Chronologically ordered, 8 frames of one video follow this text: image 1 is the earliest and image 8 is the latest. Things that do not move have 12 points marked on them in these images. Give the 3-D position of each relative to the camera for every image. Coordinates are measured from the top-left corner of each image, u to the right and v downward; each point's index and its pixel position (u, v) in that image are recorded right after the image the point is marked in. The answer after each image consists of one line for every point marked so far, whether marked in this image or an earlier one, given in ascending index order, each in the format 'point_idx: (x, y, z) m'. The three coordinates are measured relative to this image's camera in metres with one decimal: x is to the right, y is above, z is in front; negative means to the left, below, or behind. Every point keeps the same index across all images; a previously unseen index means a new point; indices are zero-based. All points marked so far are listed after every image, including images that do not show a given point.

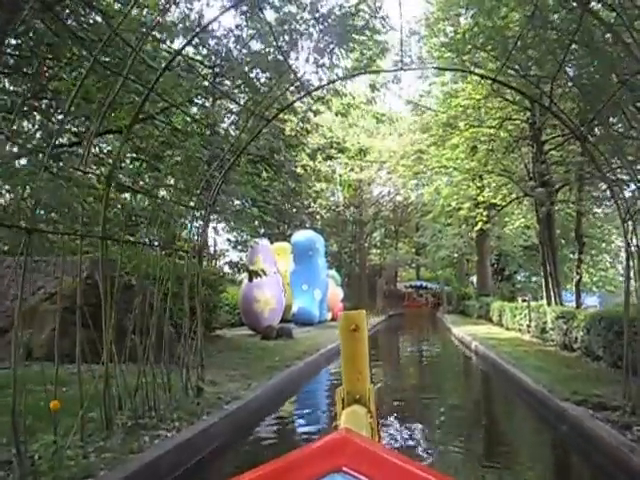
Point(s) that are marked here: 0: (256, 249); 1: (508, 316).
0: (-2.0, -0.4, +19.7) m
1: (+6.6, -2.7, +20.1) m
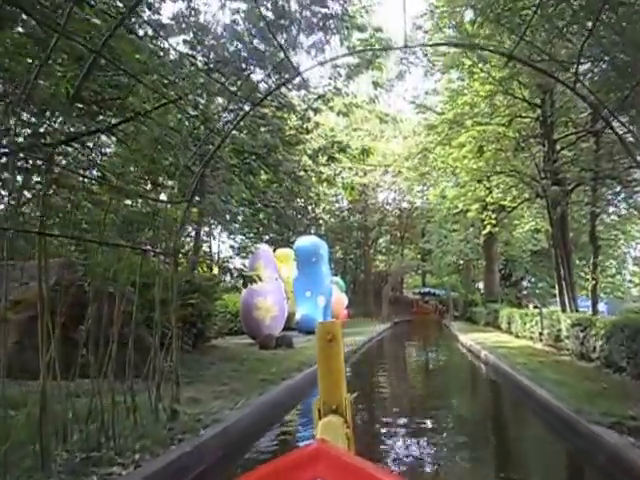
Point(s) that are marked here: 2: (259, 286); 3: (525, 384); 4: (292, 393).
0: (-2.0, -0.5, +19.0) m
1: (+6.7, -2.8, +19.3) m
2: (-1.8, -1.6, +18.8) m
3: (+4.1, -2.9, +11.6) m
4: (-0.3, -2.6, +9.8) m
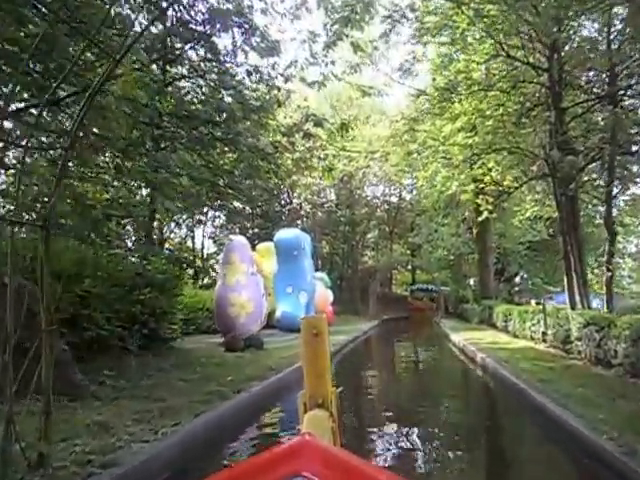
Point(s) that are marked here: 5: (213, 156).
0: (-2.6, -0.2, +17.1) m
1: (+6.0, -2.5, +17.5) m
2: (-2.5, -1.3, +16.9) m
3: (+3.6, -2.6, +9.8) m
4: (-0.8, -2.3, +7.9) m
5: (-2.2, +1.7, +11.5) m
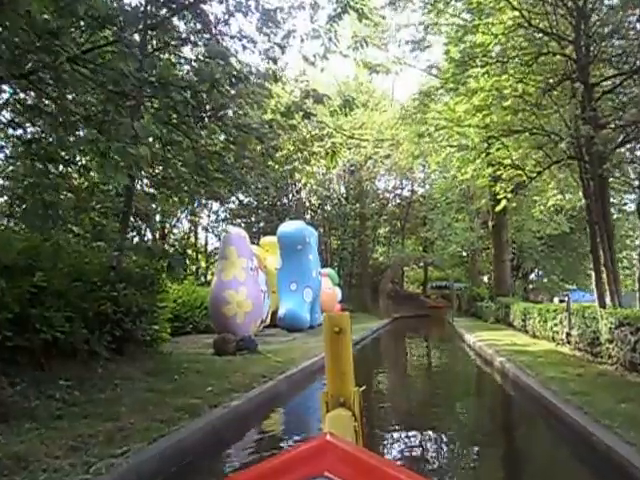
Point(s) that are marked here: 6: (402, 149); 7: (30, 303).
0: (-2.5, 0.0, +15.9) m
1: (+6.1, -2.3, +16.2) m
2: (-2.4, -1.1, +15.8) m
3: (+3.5, -2.5, +8.5) m
4: (-1.0, -2.1, +6.7) m
5: (-2.2, +1.9, +10.4) m
6: (+2.8, +3.1, +19.3) m
7: (-3.8, -0.8, +7.5) m
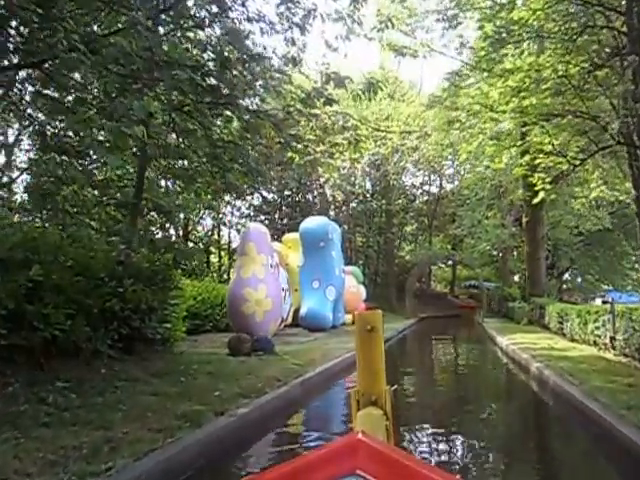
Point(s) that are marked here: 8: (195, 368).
0: (-1.9, +0.1, +15.3) m
1: (+6.7, -2.2, +15.2) m
2: (-1.8, -0.9, +15.2) m
3: (+3.8, -2.4, +7.7) m
4: (-0.8, -2.0, +6.0) m
5: (-1.8, +2.0, +9.7) m
6: (+3.6, +3.2, +18.5) m
7: (-3.6, -0.7, +7.0) m
8: (-1.9, -2.0, +8.7) m
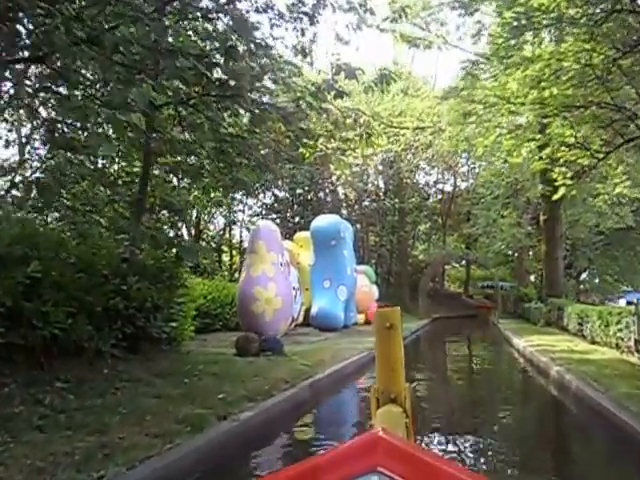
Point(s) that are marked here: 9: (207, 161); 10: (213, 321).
0: (-1.6, +0.2, +15.0) m
1: (+7.0, -2.2, +14.7) m
2: (-1.5, -0.9, +14.9) m
3: (+3.9, -2.4, +7.2) m
4: (-0.7, -2.0, +5.7) m
5: (-1.6, +2.0, +9.4) m
6: (+4.0, +3.3, +18.0) m
7: (-3.5, -0.7, +6.7) m
8: (-1.8, -1.9, +8.4) m
9: (-2.1, +1.5, +10.6) m
10: (-3.5, -2.7, +18.6) m
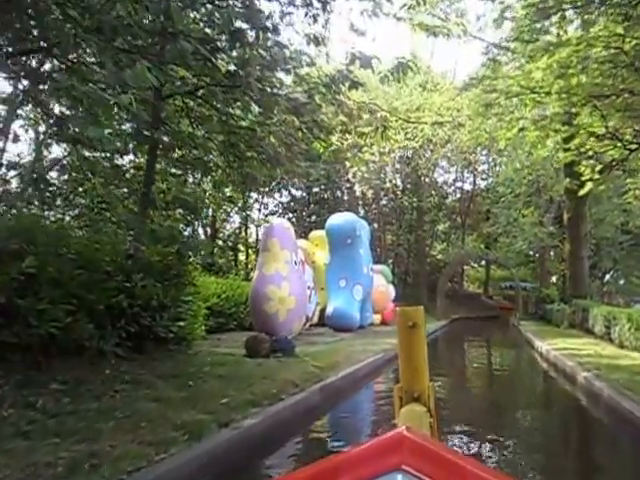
0: (-1.3, +0.2, +14.6) m
1: (+7.3, -2.1, +14.0) m
2: (-1.1, -0.8, +14.5) m
3: (+4.0, -2.3, +6.7) m
4: (-0.6, -1.9, +5.3) m
5: (-1.4, +2.1, +9.1) m
6: (+4.4, +3.3, +17.5) m
7: (-3.3, -0.6, +6.4) m
8: (-1.6, -1.8, +8.1) m
9: (-1.8, +1.5, +10.3) m
10: (-3.0, -2.6, +18.3) m
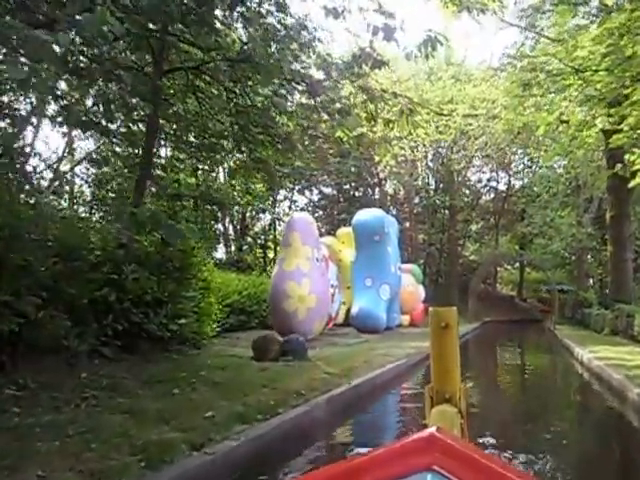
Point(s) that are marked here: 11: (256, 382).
0: (-0.7, +0.4, +13.7) m
1: (+7.8, -2.1, +12.7) m
2: (-0.6, -0.7, +13.6) m
3: (+4.0, -2.3, +5.5) m
4: (-0.6, -1.8, +4.4) m
5: (-1.2, +2.2, +8.2) m
6: (+5.1, +3.4, +16.3) m
7: (-3.3, -0.4, +5.6) m
8: (-1.5, -1.7, +7.2) m
9: (-1.6, +1.7, +9.4) m
10: (-2.3, -2.4, +17.5) m
11: (-0.8, -1.8, +7.2) m
